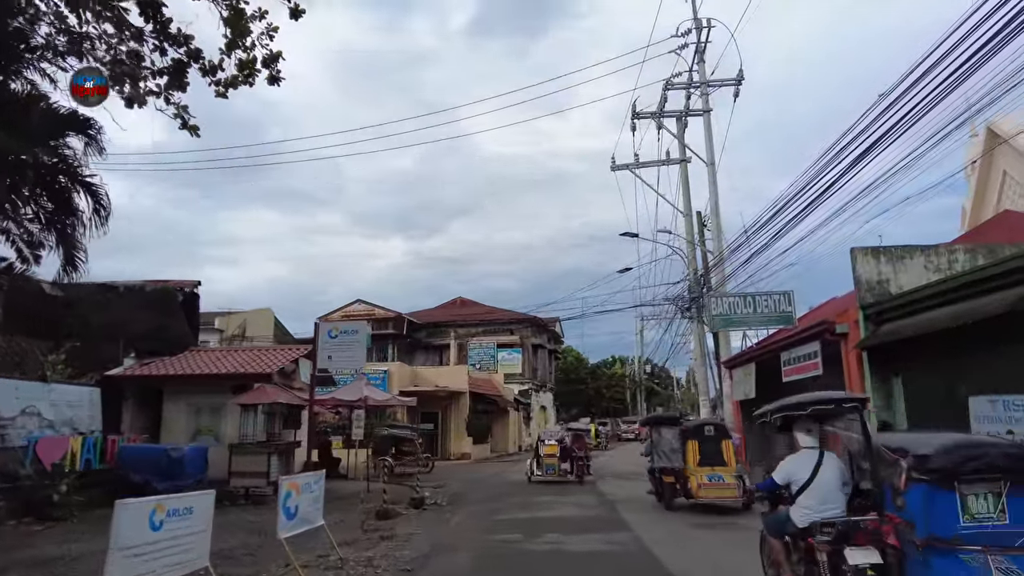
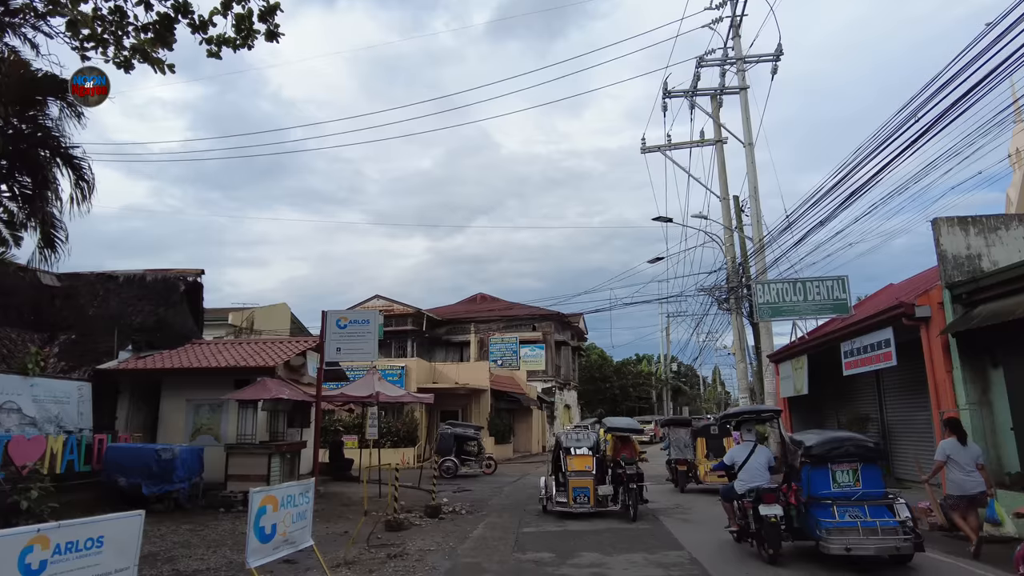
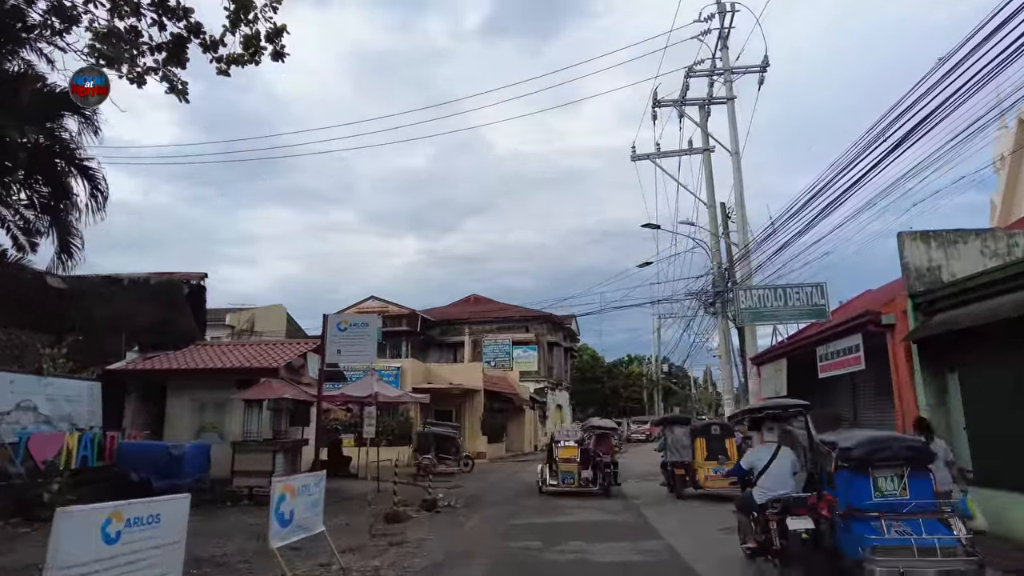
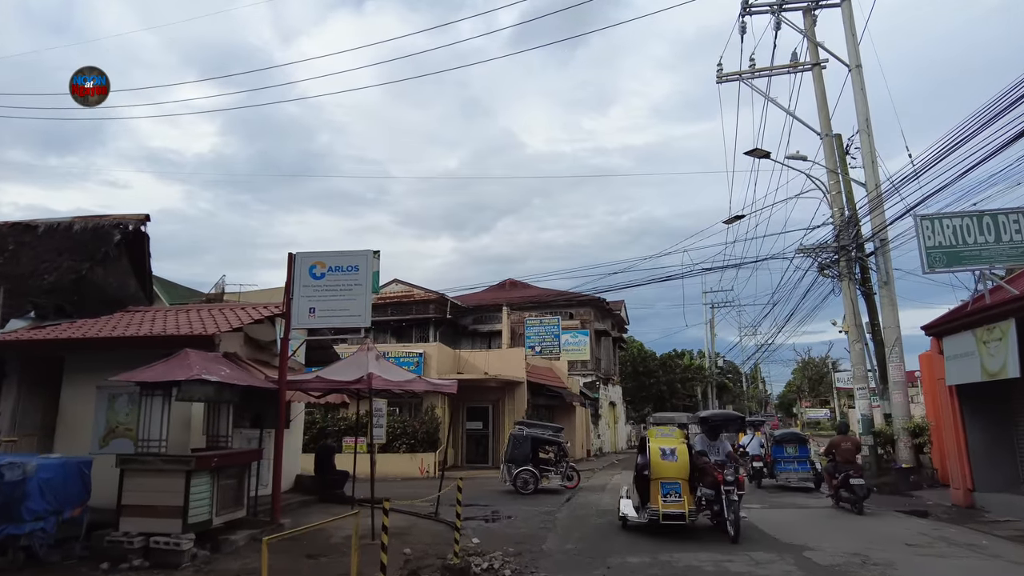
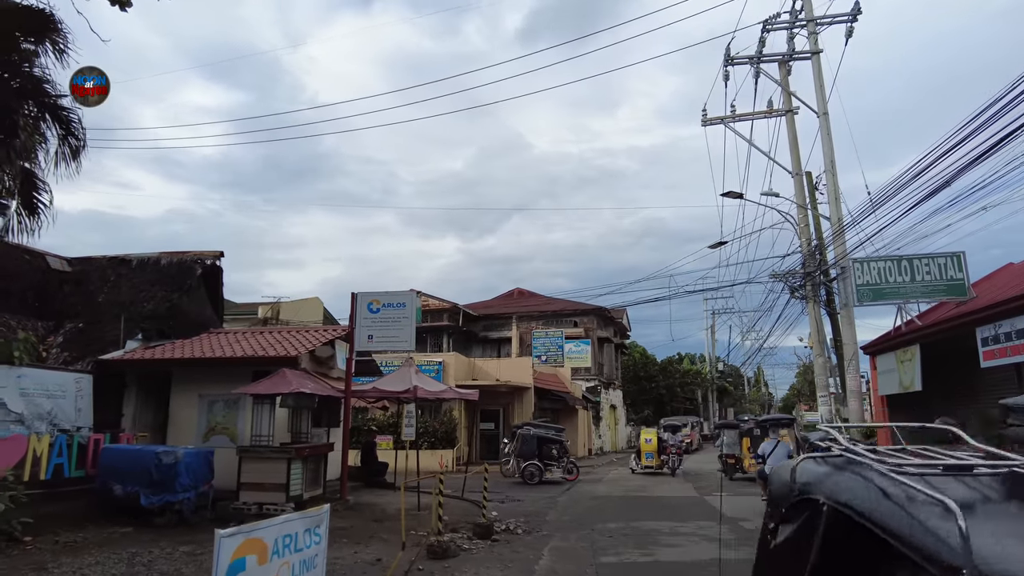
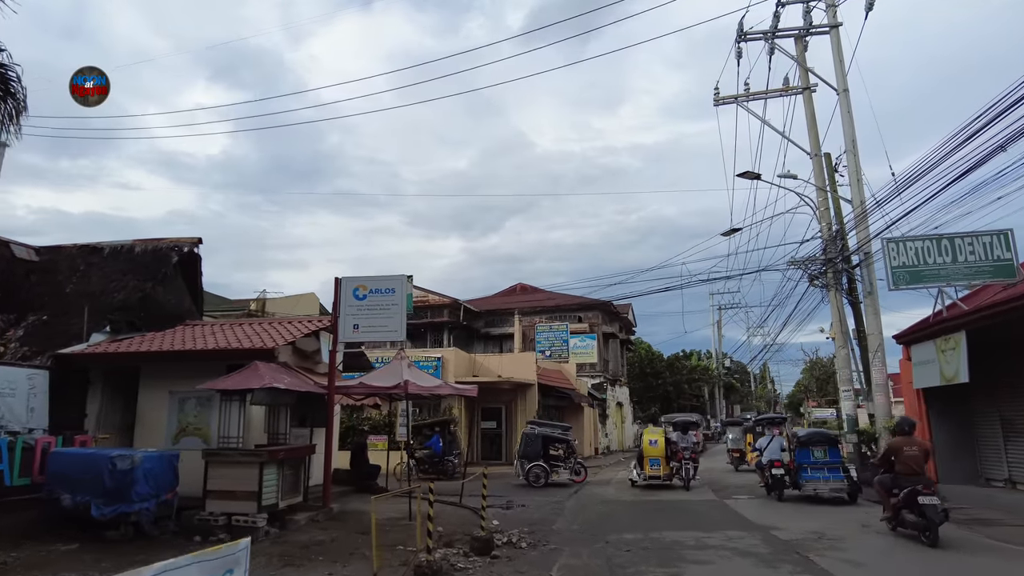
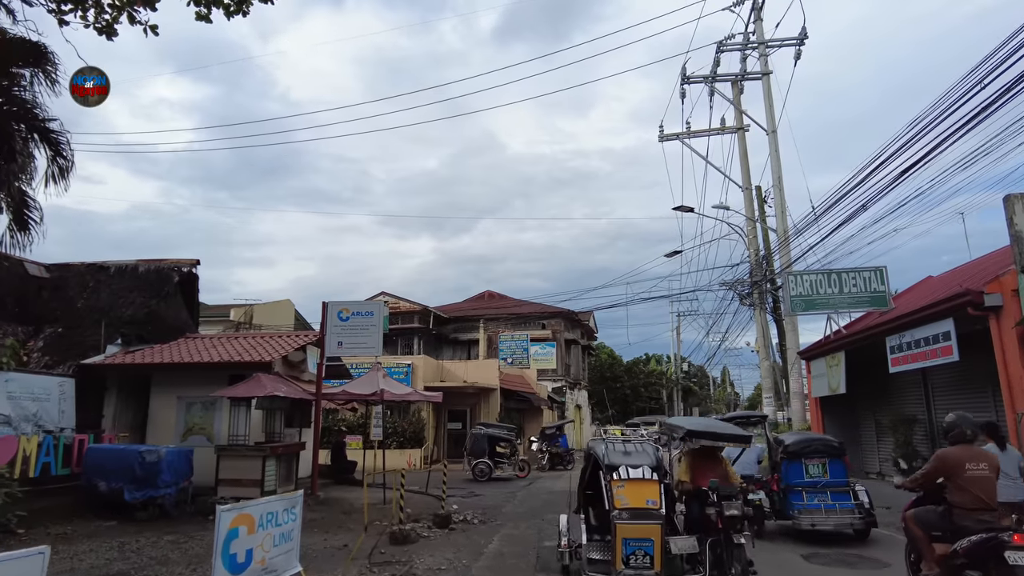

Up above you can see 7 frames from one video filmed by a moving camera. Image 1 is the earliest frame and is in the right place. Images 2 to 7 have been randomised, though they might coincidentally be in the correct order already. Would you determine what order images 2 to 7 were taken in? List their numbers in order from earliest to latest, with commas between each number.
3, 2, 7, 5, 6, 4
